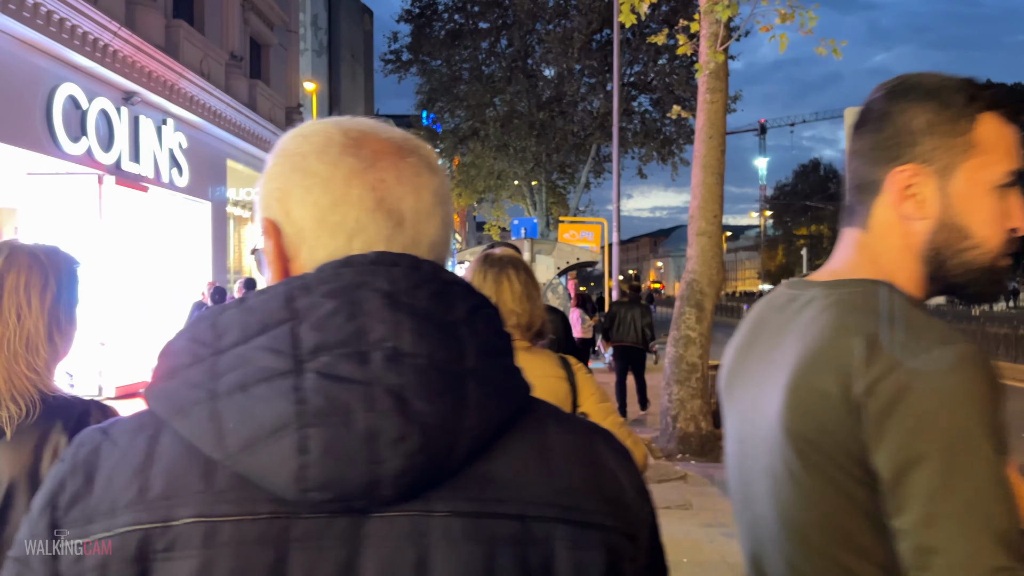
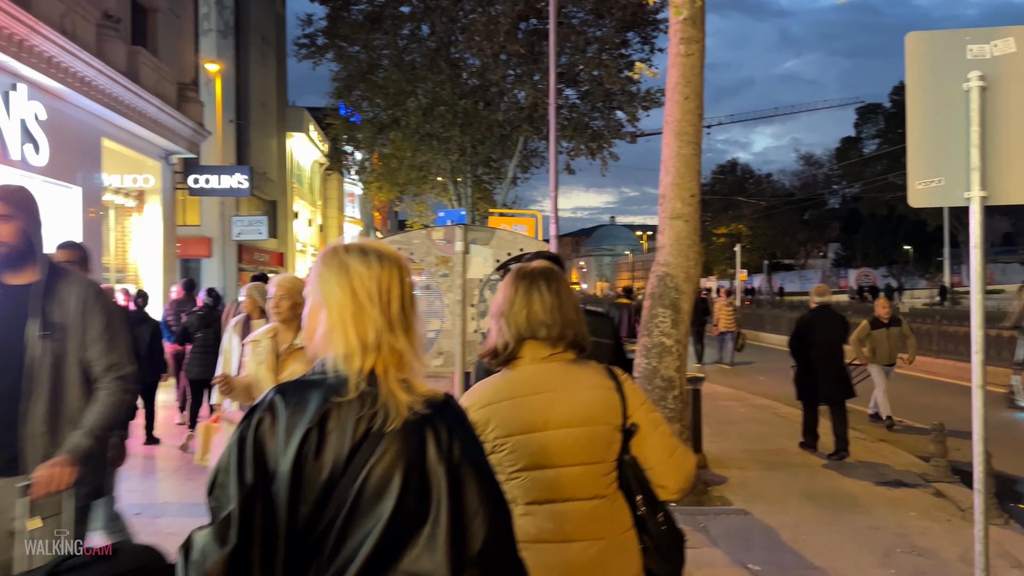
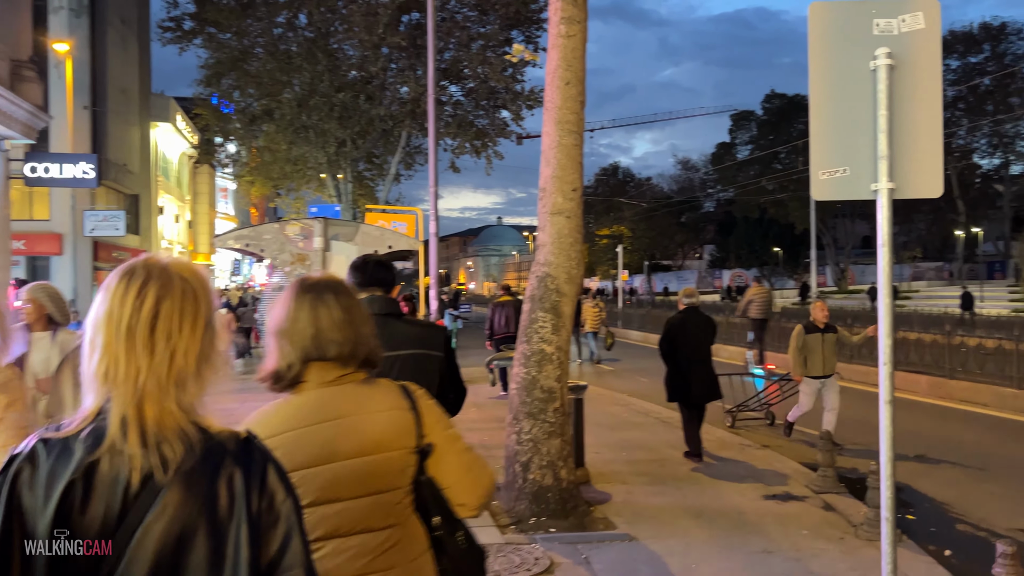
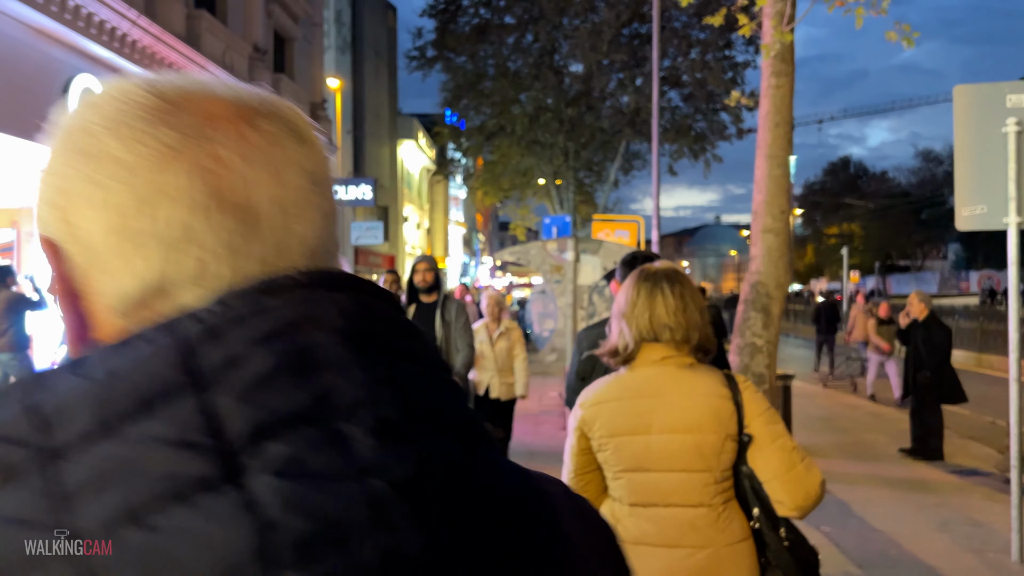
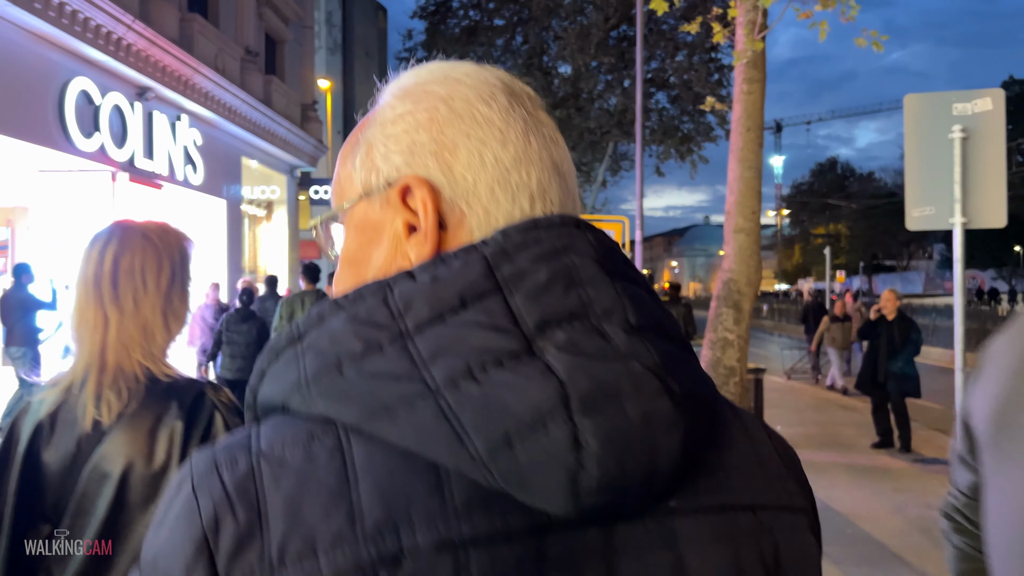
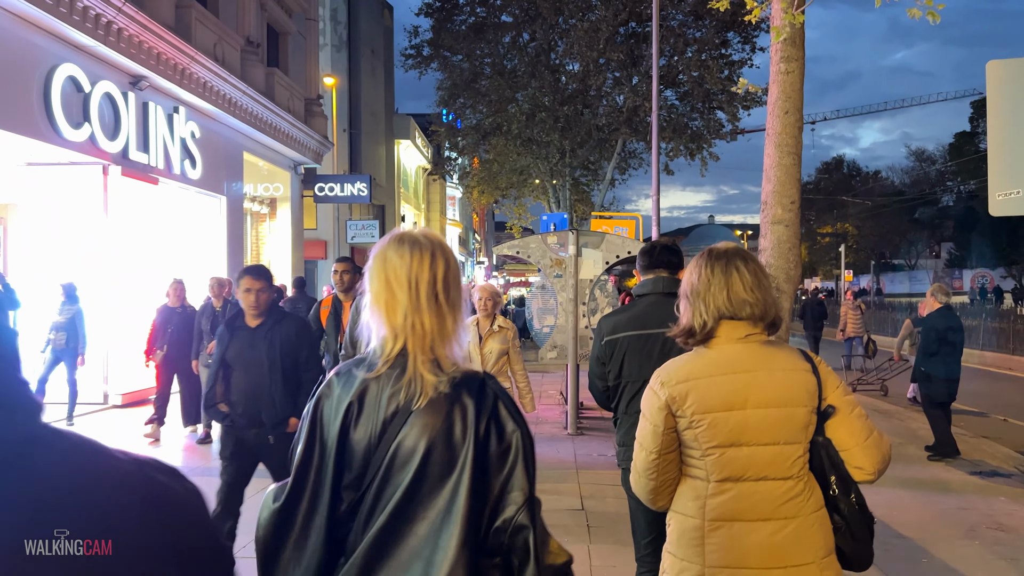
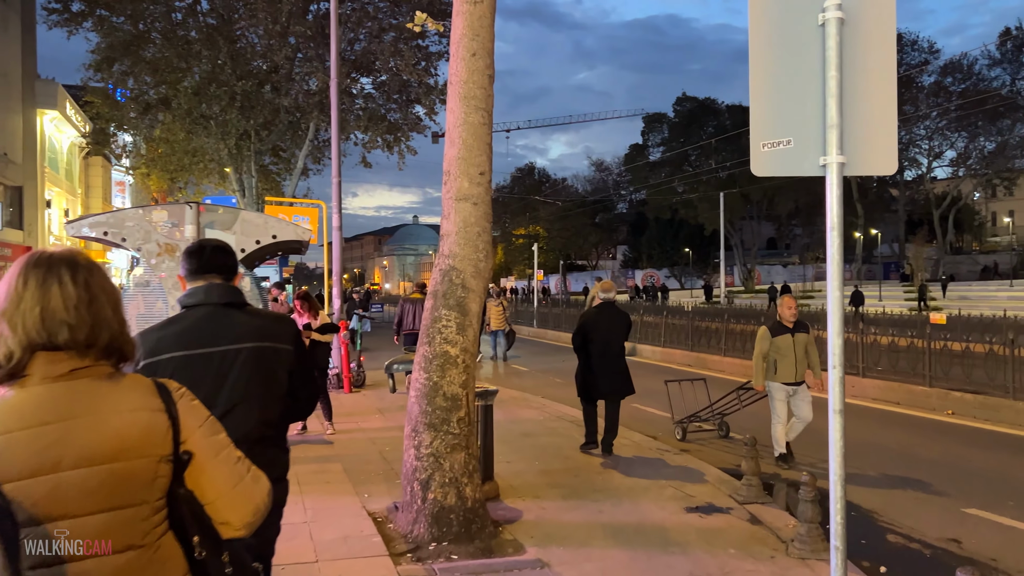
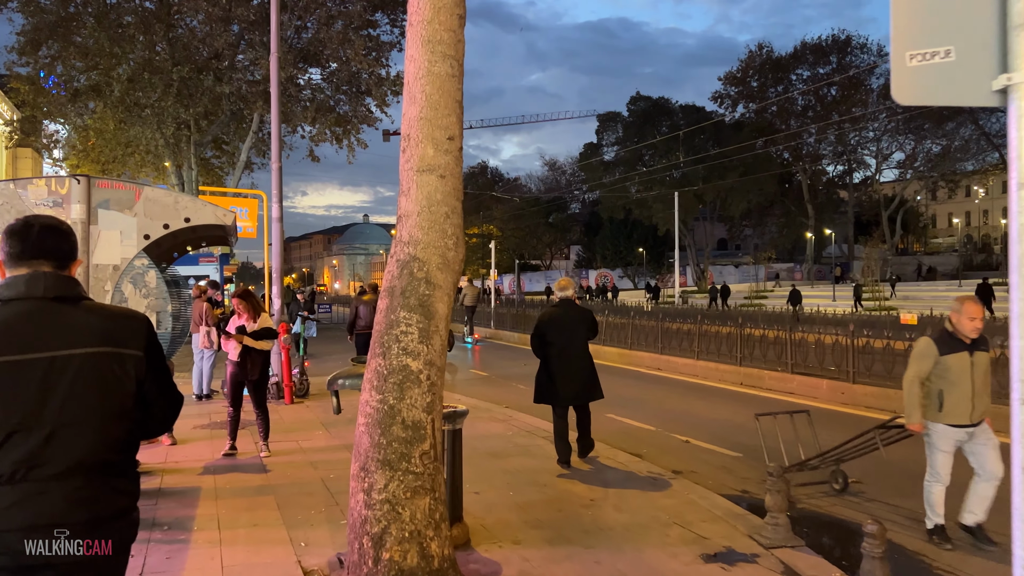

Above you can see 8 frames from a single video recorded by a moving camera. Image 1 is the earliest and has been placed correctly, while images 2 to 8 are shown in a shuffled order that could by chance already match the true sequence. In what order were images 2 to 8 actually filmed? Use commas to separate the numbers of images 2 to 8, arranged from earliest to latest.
5, 4, 6, 2, 3, 7, 8
